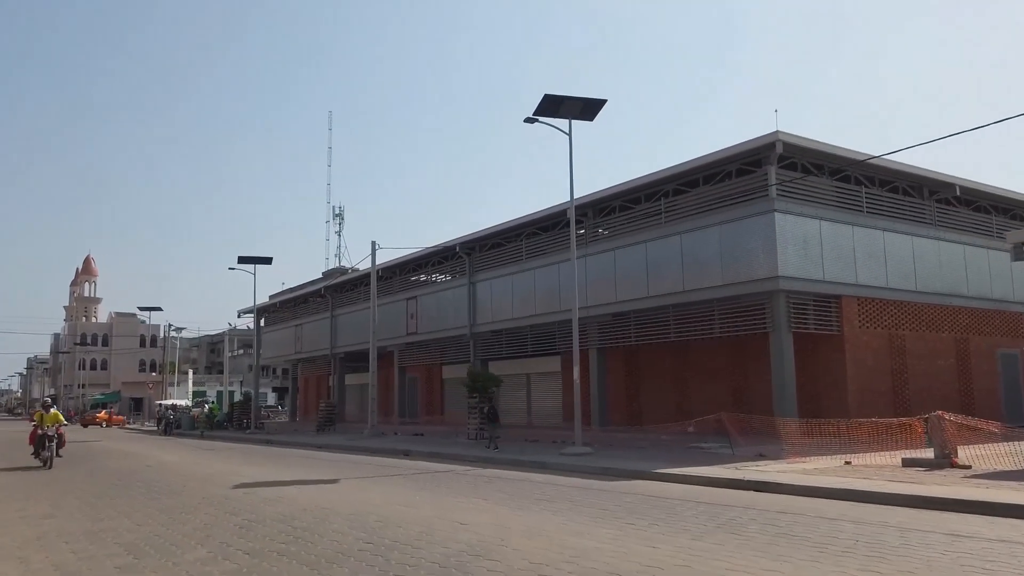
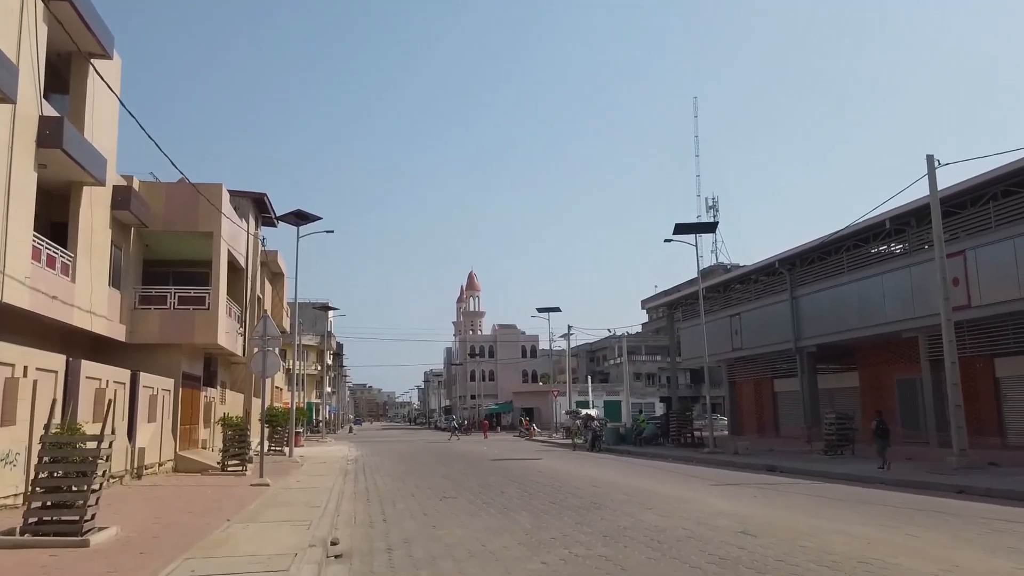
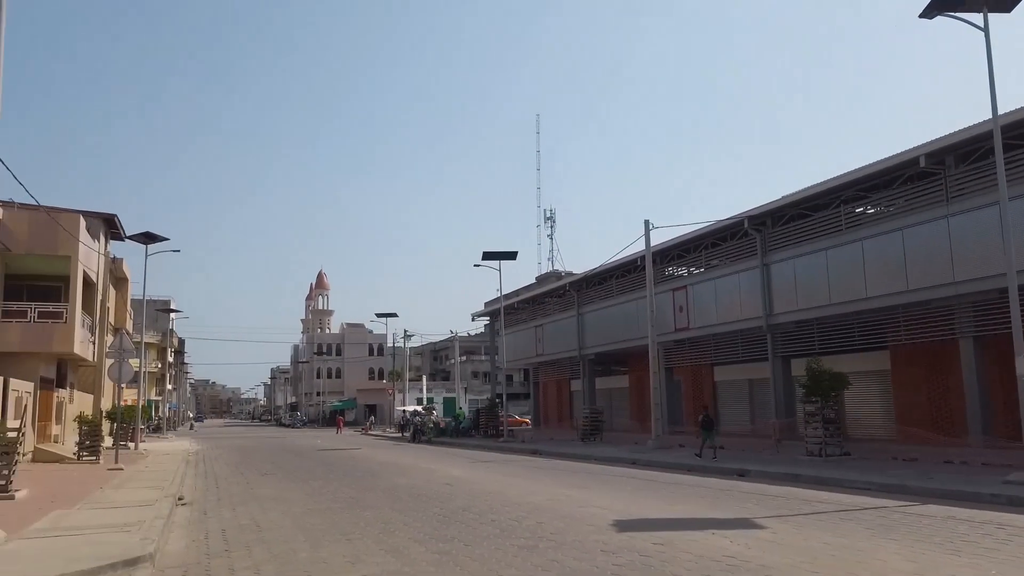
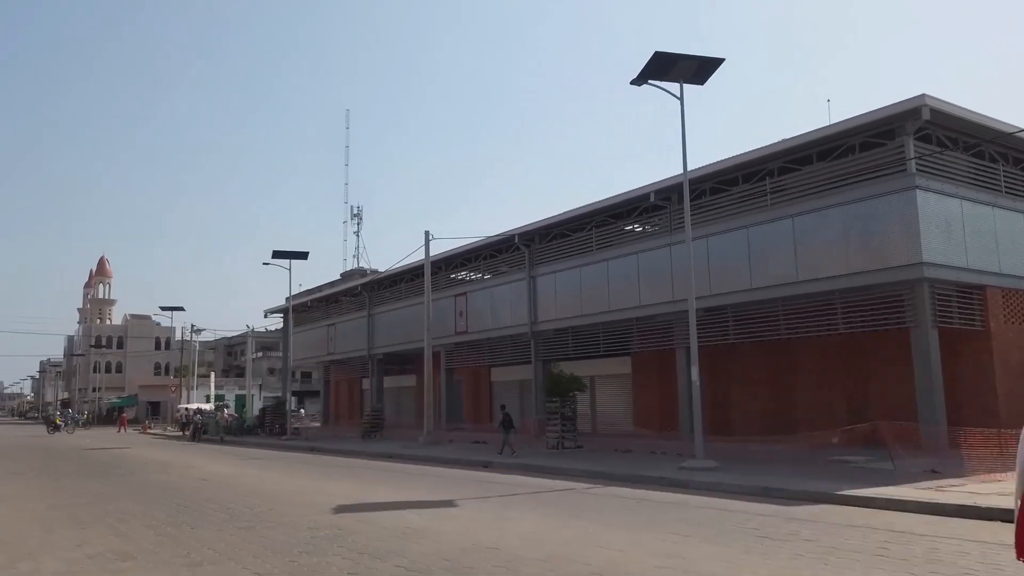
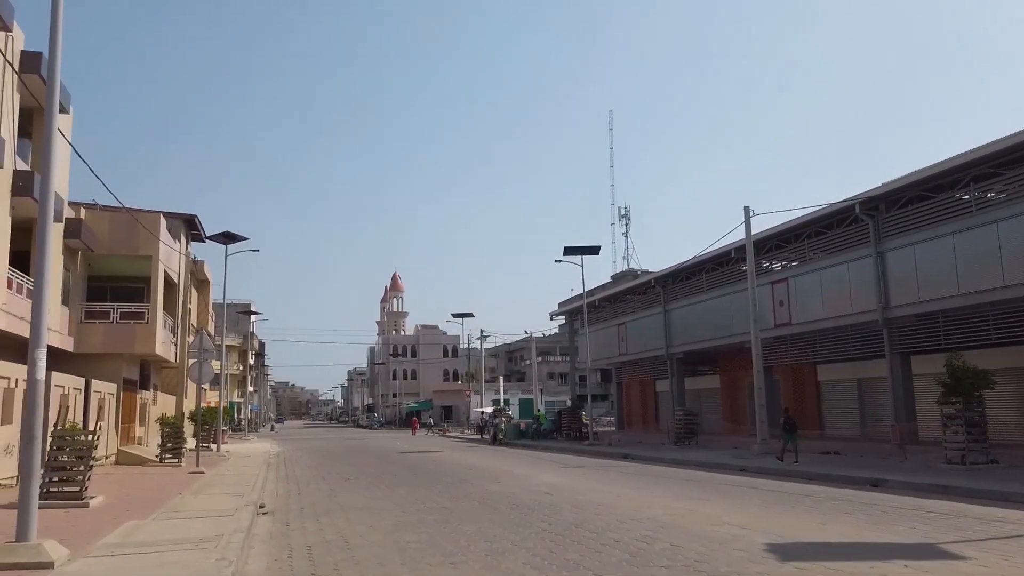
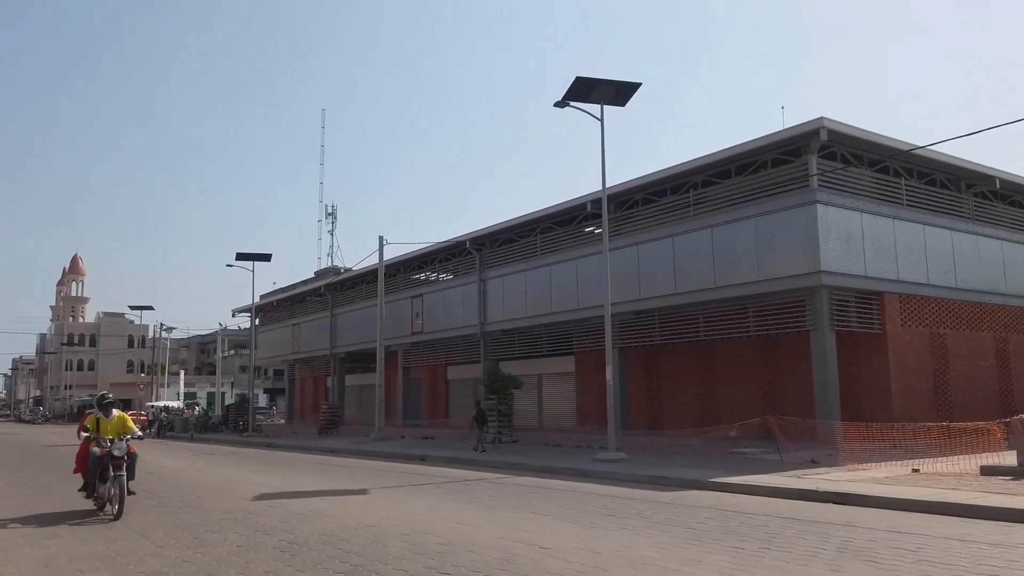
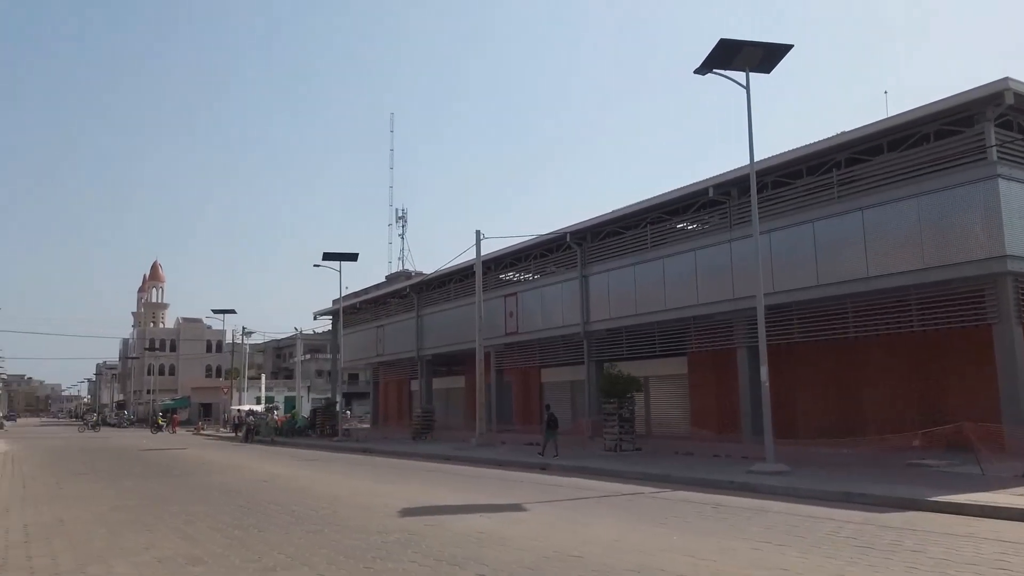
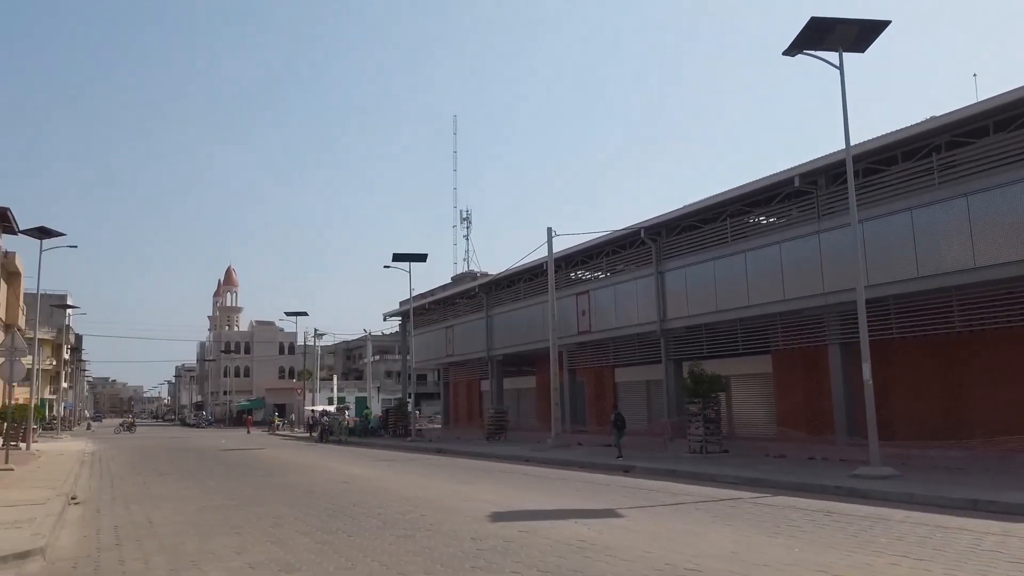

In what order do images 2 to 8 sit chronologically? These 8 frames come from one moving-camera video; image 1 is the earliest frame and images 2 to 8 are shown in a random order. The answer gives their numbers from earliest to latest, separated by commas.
6, 4, 7, 8, 3, 5, 2
